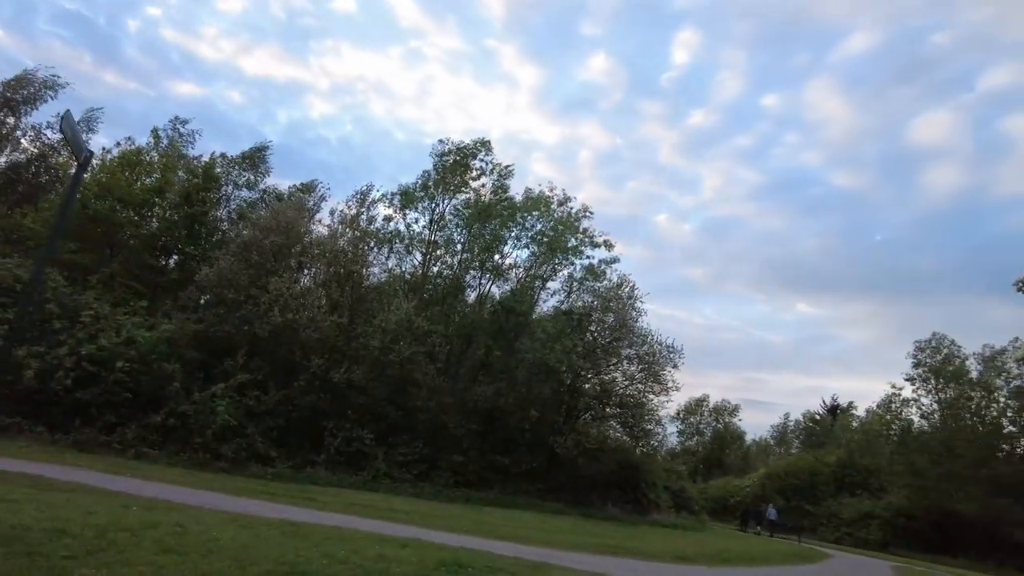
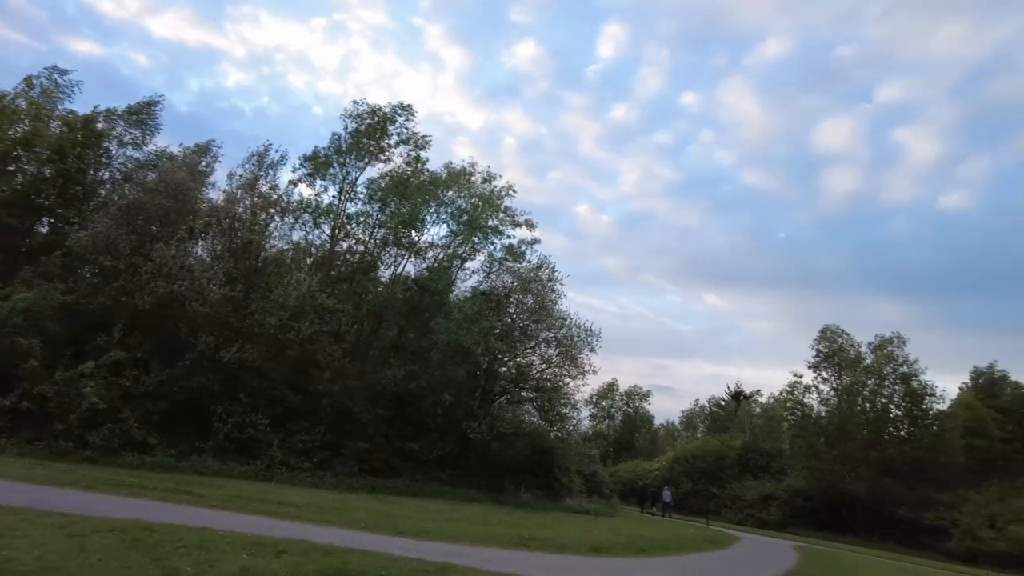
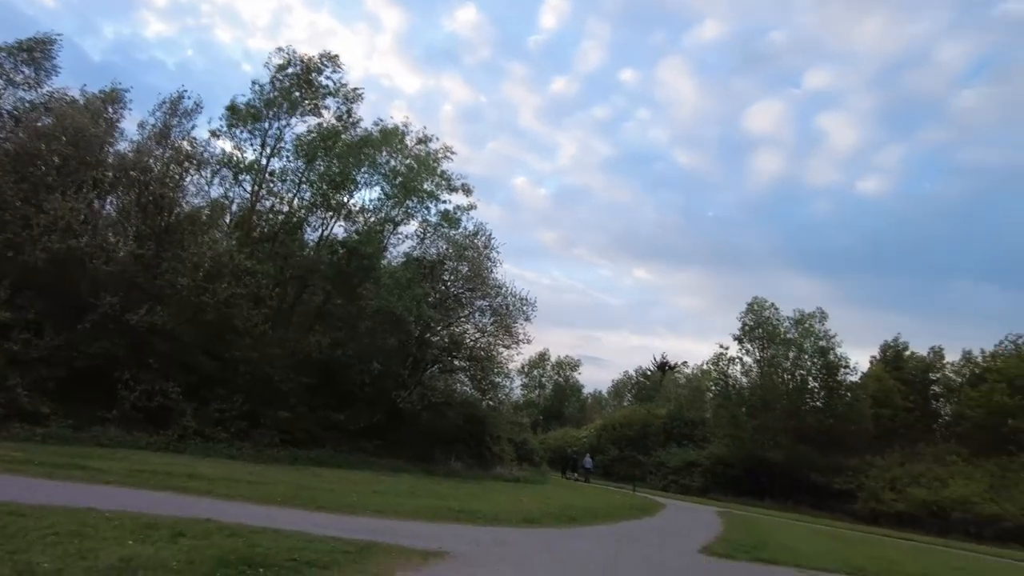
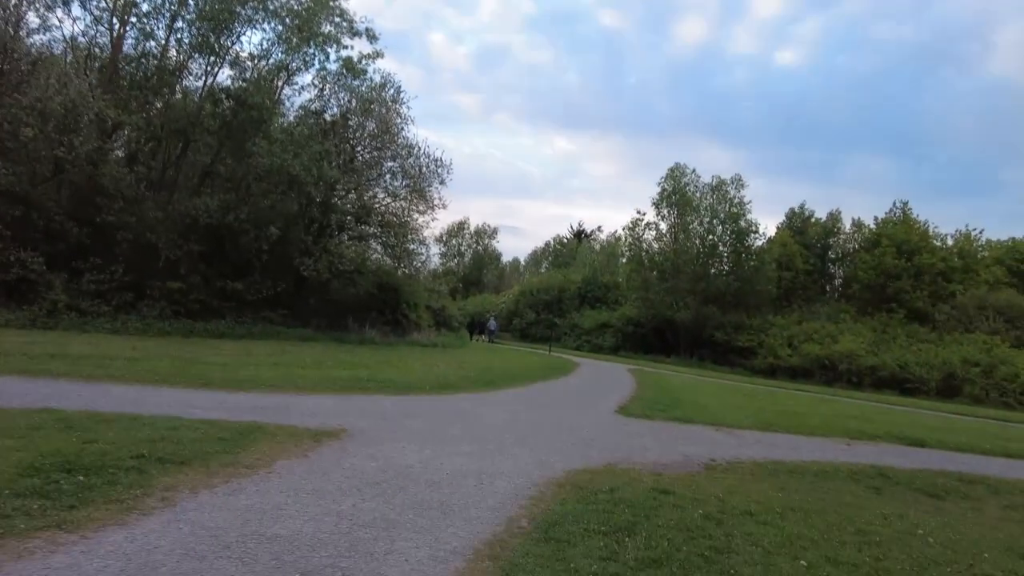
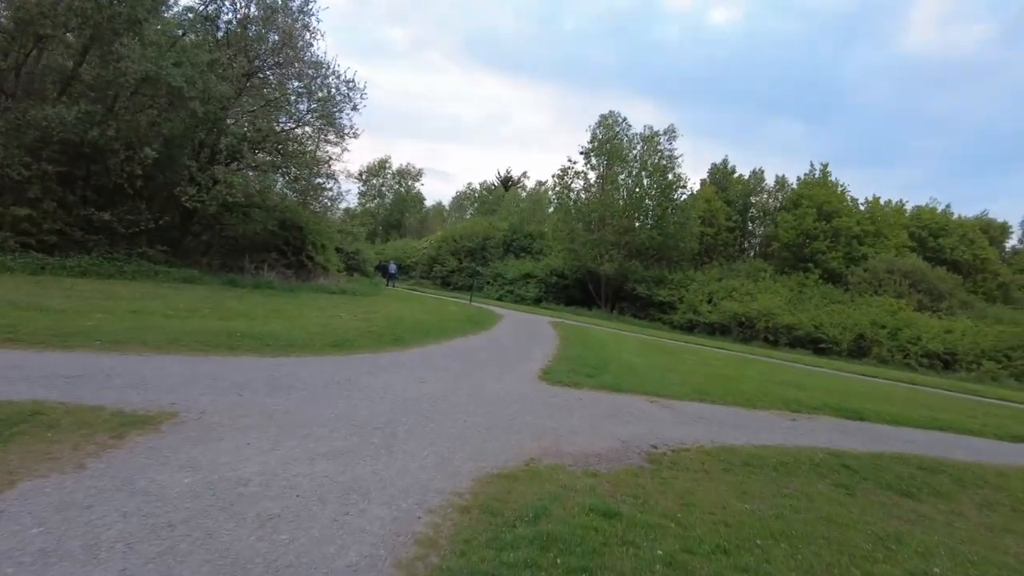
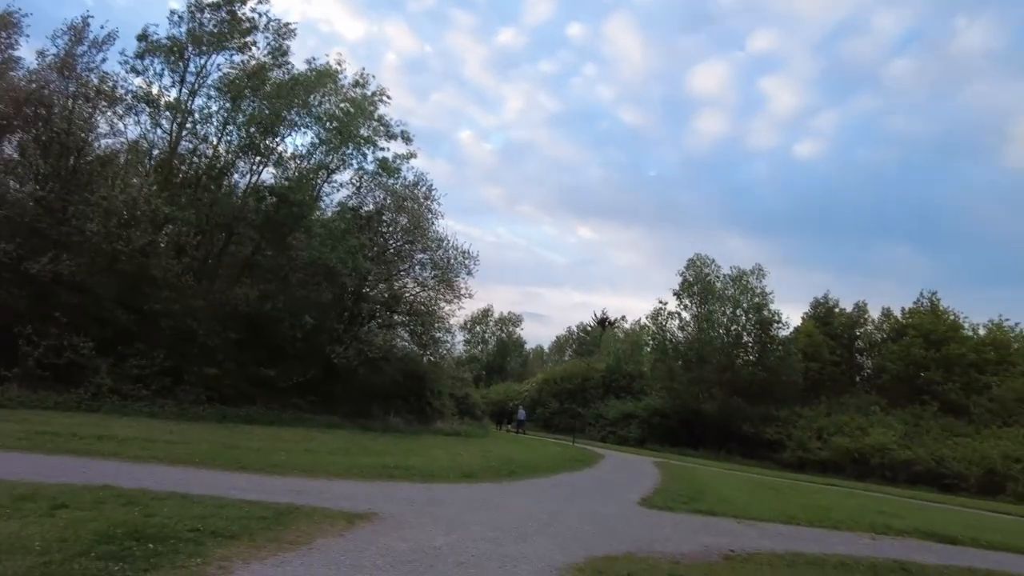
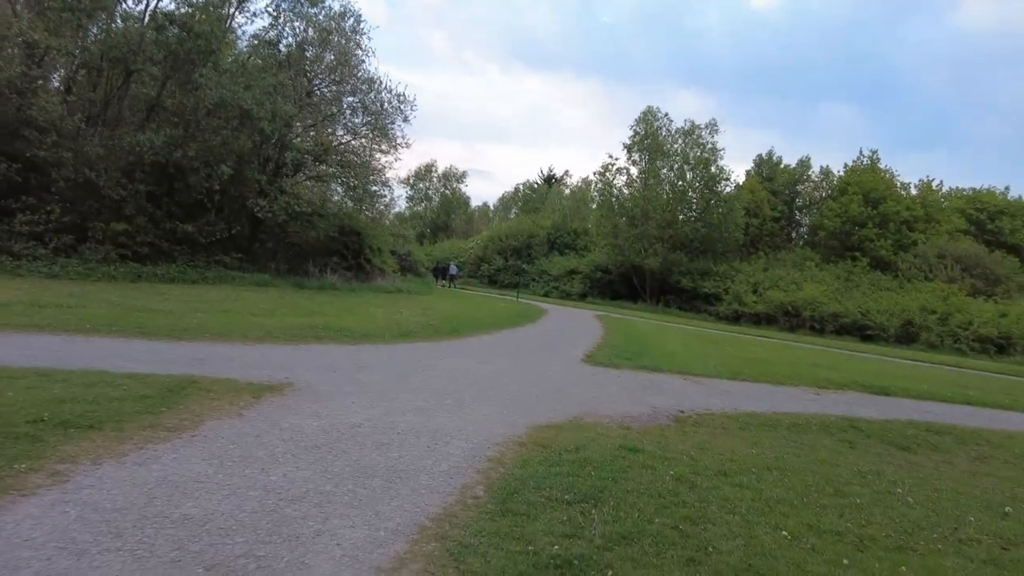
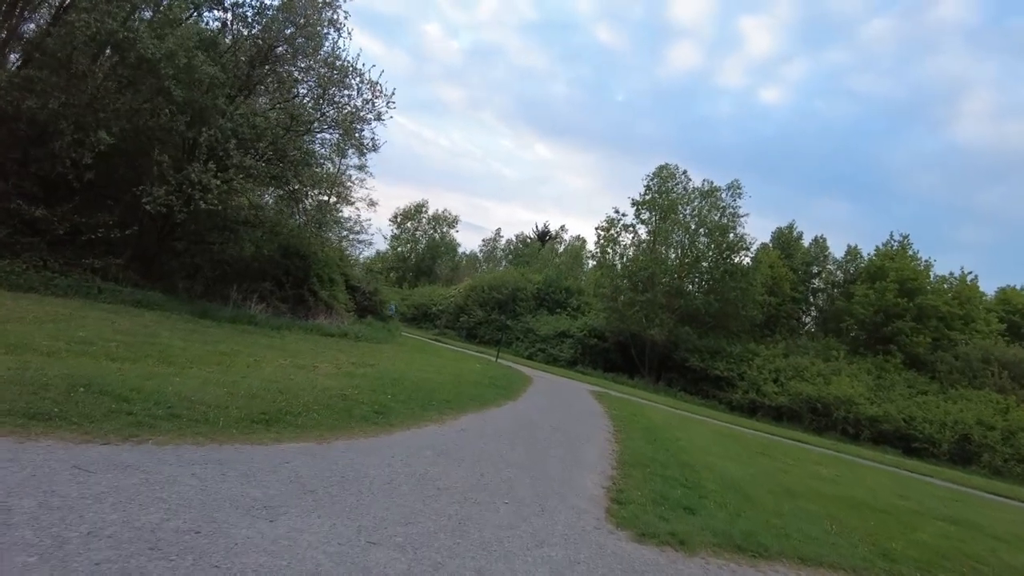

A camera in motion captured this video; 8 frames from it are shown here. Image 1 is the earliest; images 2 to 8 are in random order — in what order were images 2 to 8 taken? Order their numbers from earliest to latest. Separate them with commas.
2, 3, 6, 4, 7, 5, 8
